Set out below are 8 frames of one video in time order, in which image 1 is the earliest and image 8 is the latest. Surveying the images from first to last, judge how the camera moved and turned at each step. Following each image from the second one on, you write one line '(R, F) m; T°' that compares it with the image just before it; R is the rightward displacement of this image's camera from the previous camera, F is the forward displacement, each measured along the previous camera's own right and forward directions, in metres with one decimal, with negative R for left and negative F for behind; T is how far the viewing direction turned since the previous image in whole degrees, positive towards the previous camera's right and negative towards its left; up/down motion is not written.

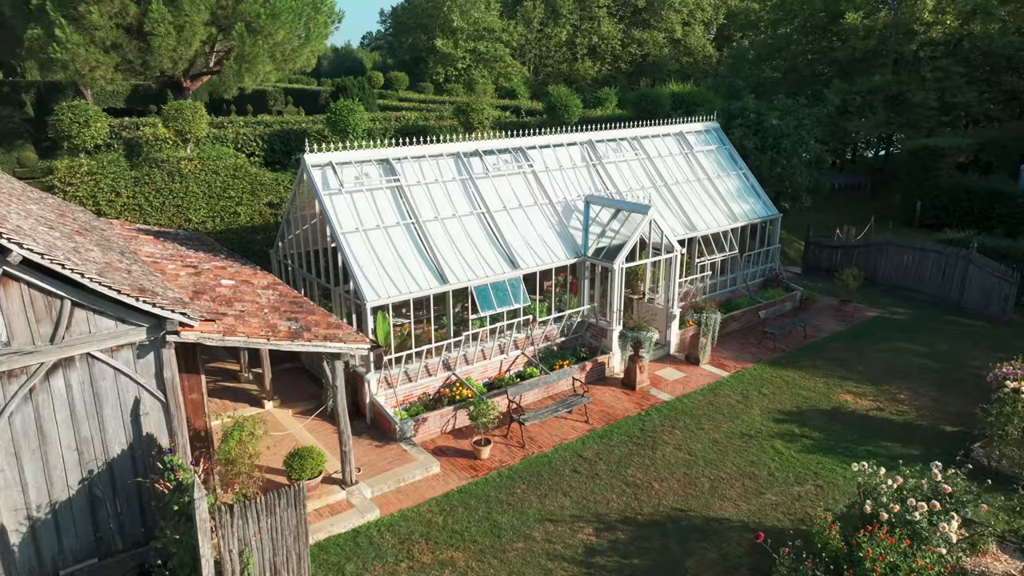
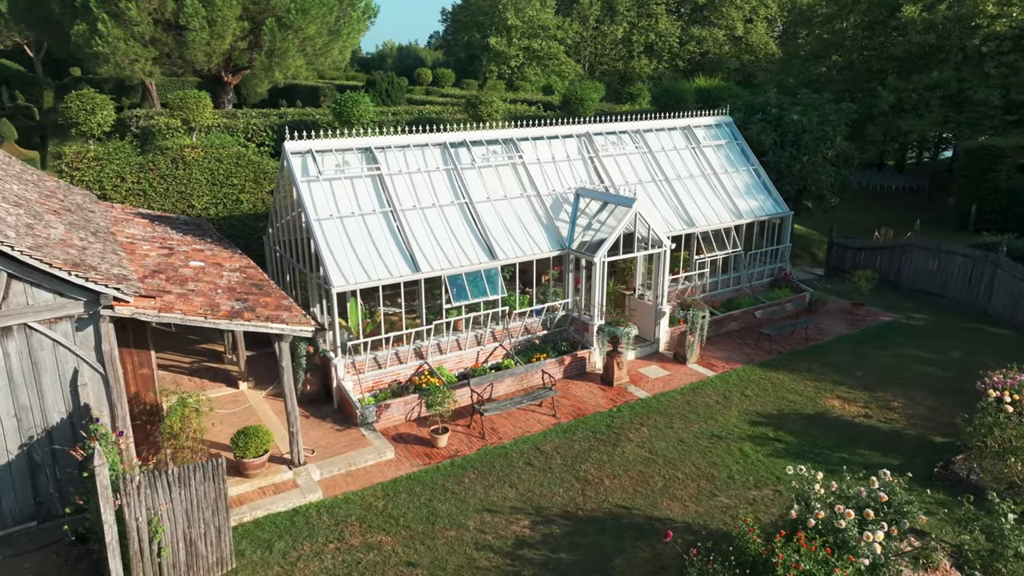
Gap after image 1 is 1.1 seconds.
(+2.1, +0.2) m; -5°
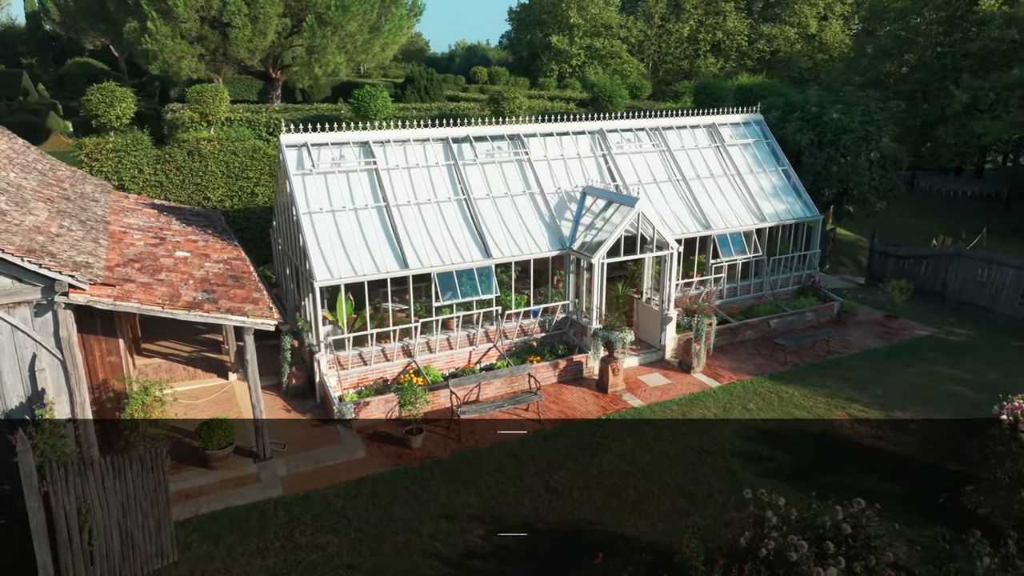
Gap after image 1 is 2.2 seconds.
(+1.8, +0.6) m; -5°
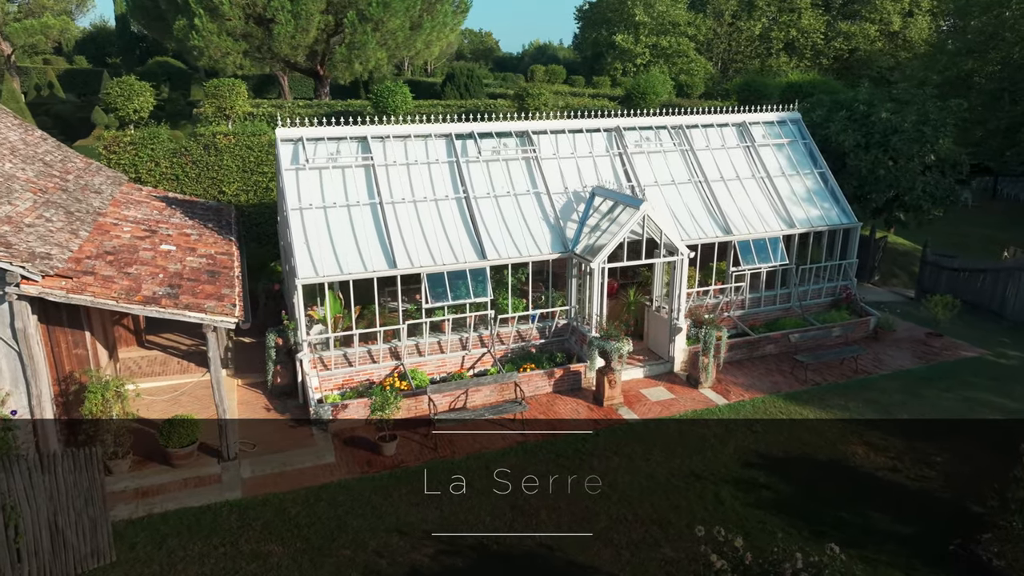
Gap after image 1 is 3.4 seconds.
(+1.7, +0.9) m; -5°
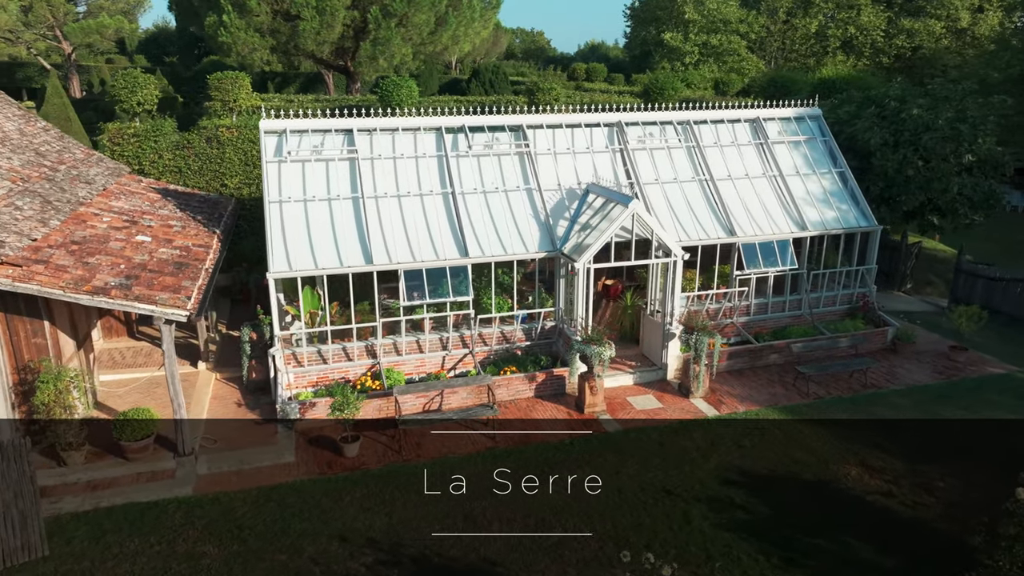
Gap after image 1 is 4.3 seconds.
(+1.6, +0.7) m; -4°
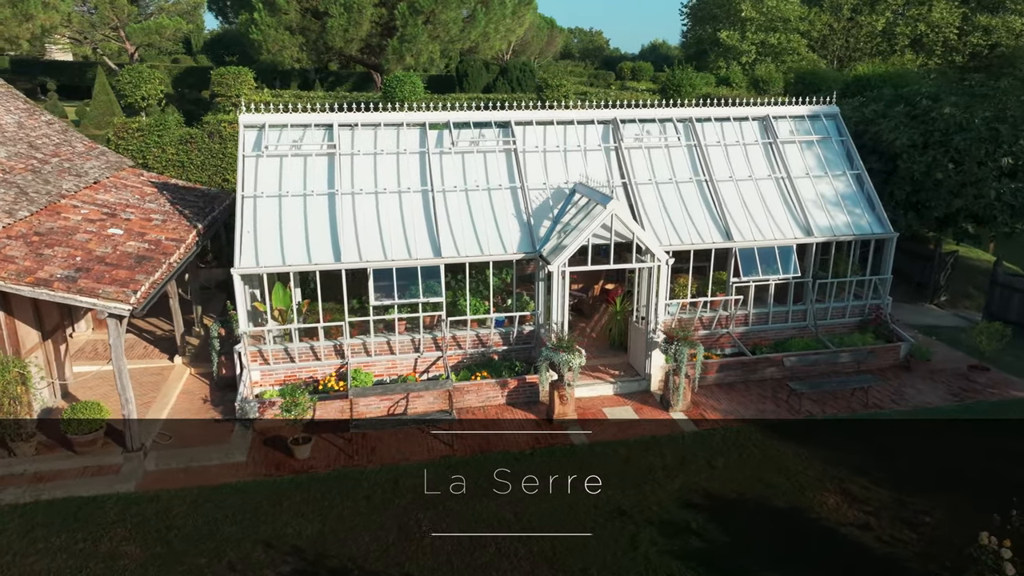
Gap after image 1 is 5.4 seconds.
(+1.9, +0.7) m; -5°
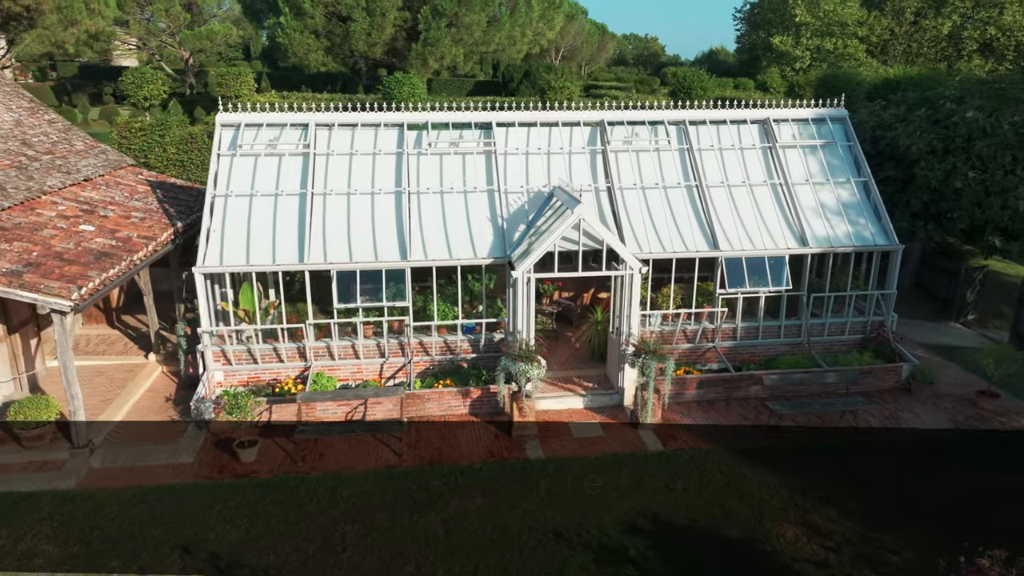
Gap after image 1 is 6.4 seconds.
(+1.9, +0.6) m; -4°
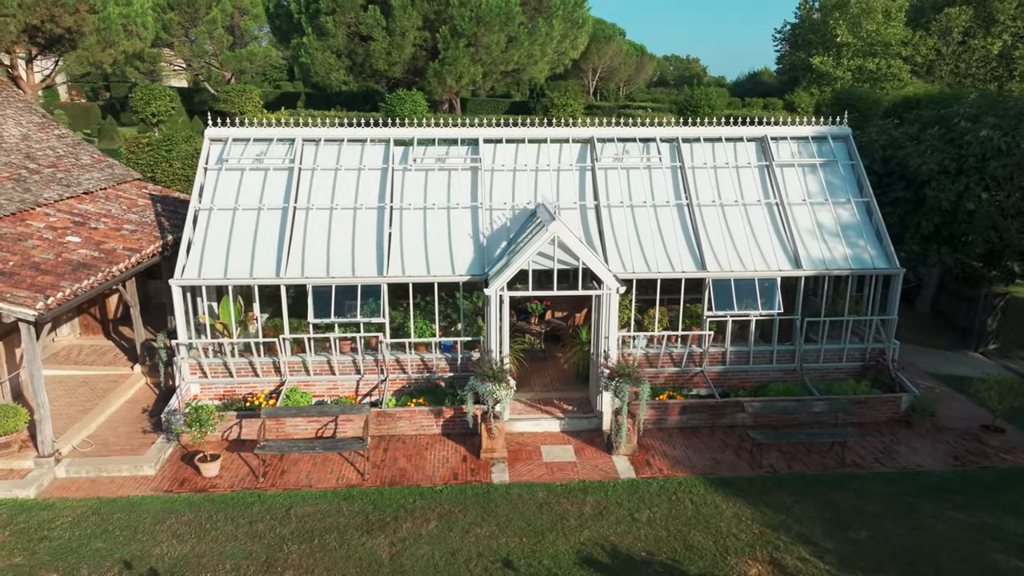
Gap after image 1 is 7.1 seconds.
(+1.4, +0.4) m; -3°
